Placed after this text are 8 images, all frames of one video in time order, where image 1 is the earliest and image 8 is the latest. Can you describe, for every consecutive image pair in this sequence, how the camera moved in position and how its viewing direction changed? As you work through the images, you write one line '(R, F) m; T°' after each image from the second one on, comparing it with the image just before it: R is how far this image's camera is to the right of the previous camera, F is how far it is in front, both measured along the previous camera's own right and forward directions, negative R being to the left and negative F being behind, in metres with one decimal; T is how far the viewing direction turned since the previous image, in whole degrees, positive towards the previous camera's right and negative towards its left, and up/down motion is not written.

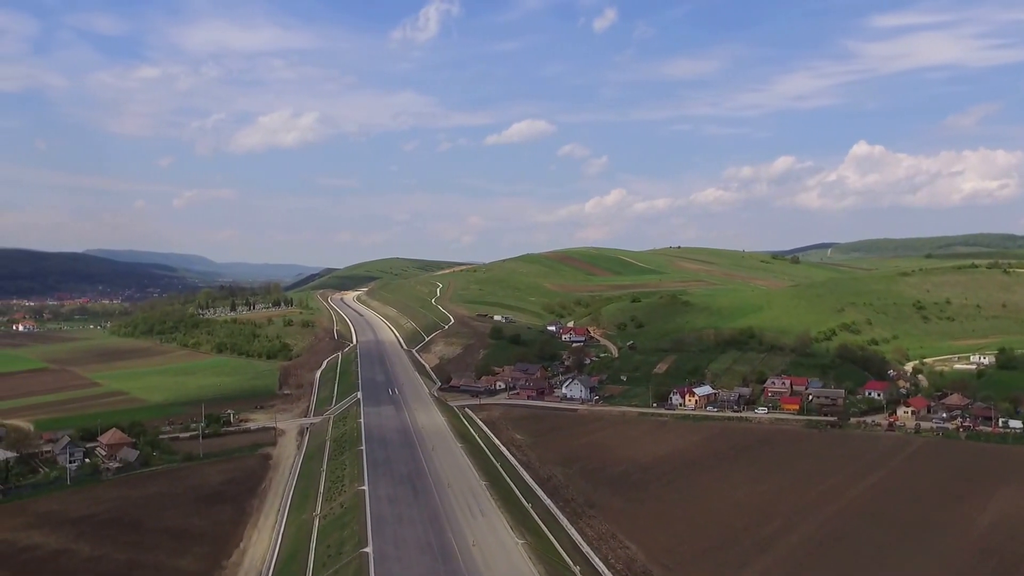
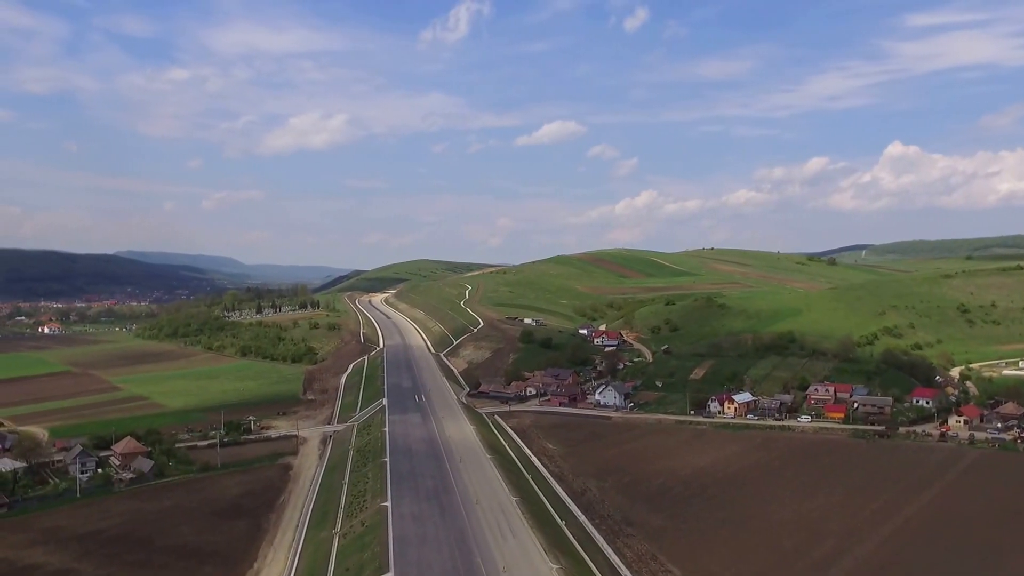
(-0.2, +2.6) m; -2°
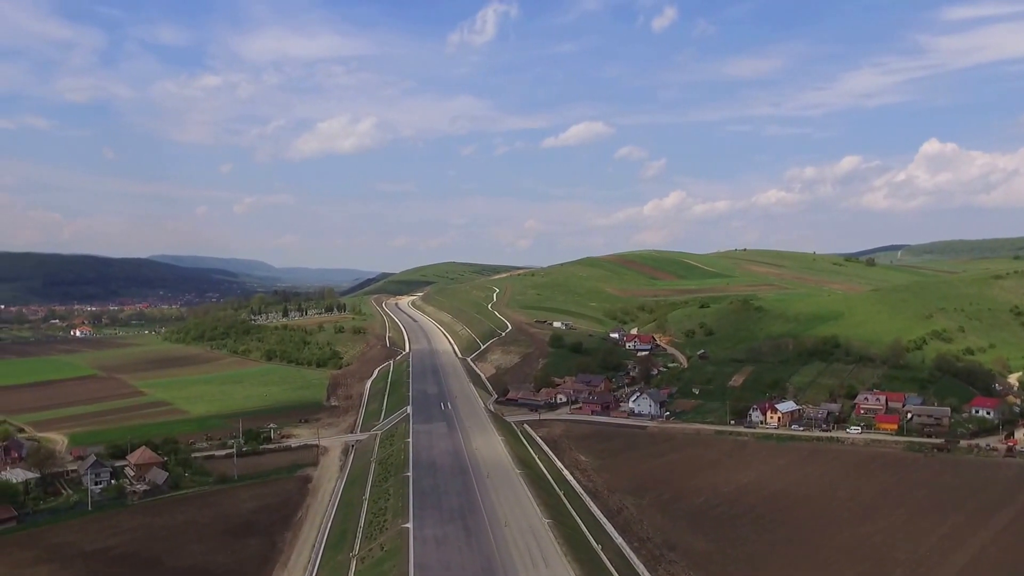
(-0.1, +2.8) m; -2°
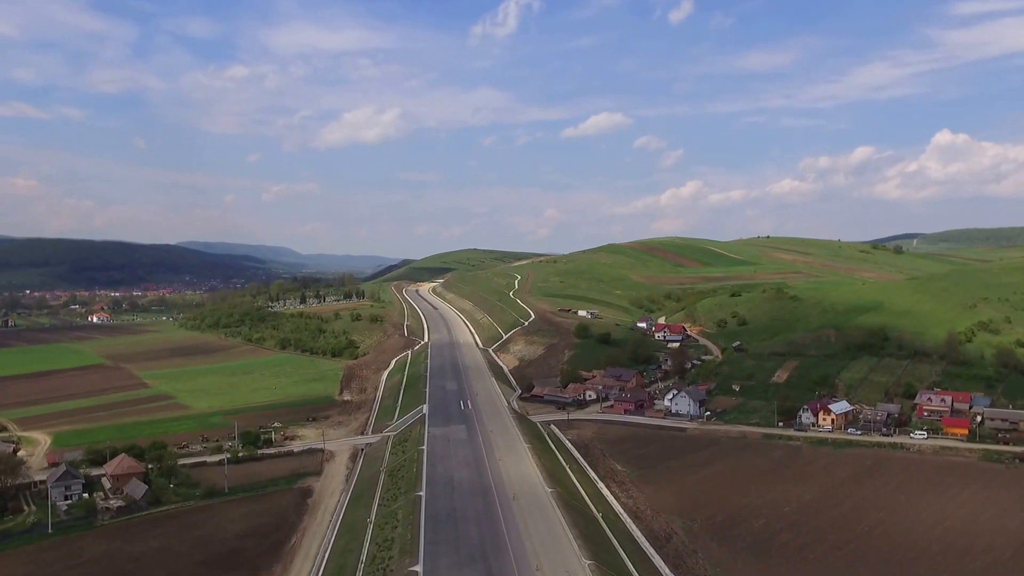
(-0.3, +5.6) m; -1°
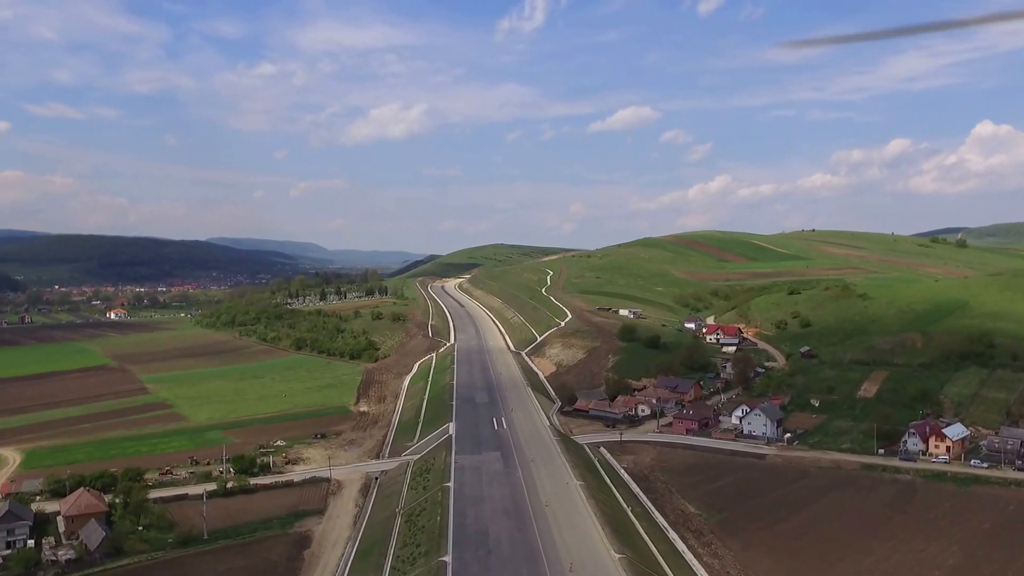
(-1.0, +8.8) m; -2°
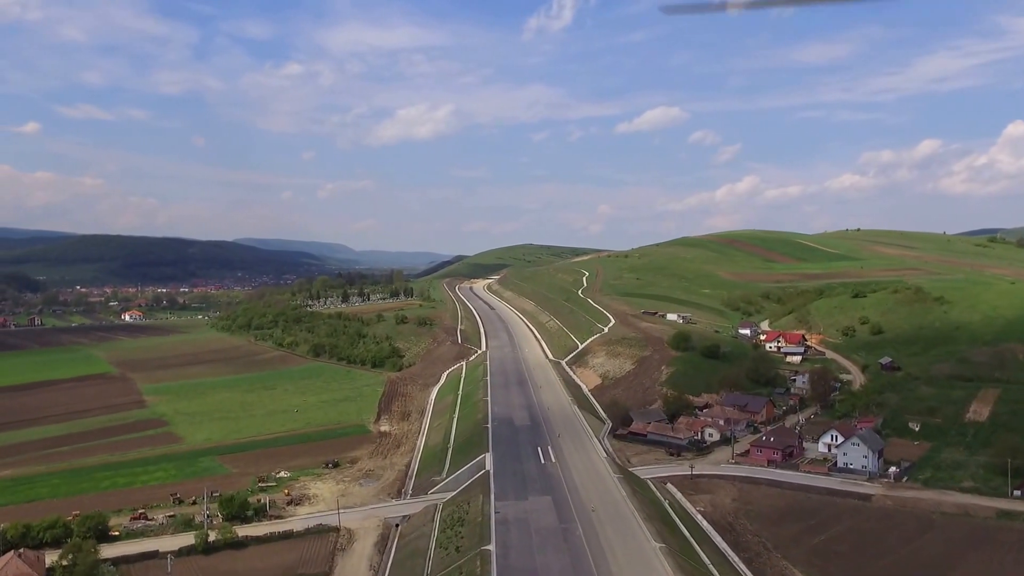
(-1.1, +8.2) m; -2°
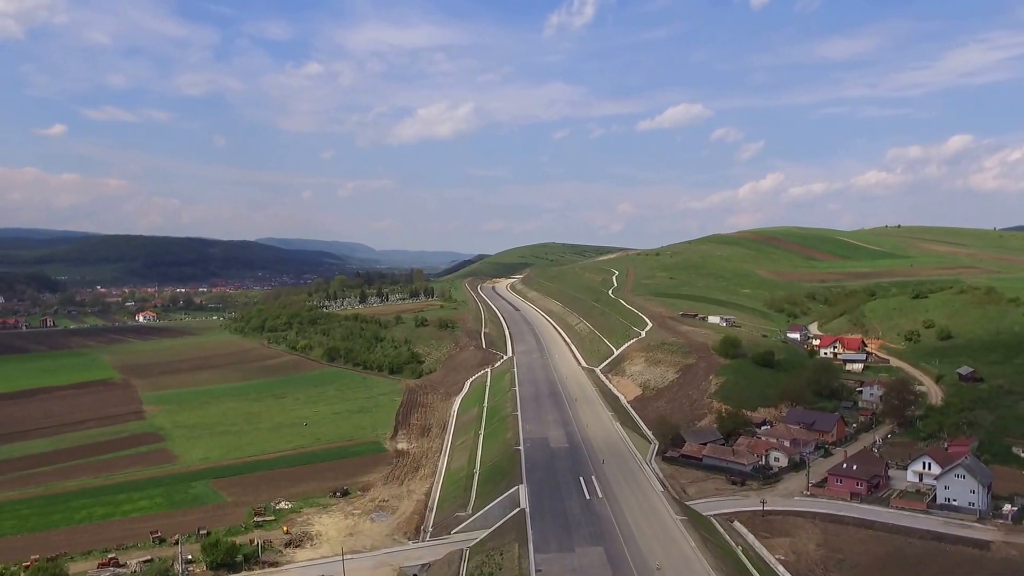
(-0.7, +6.2) m; -1°
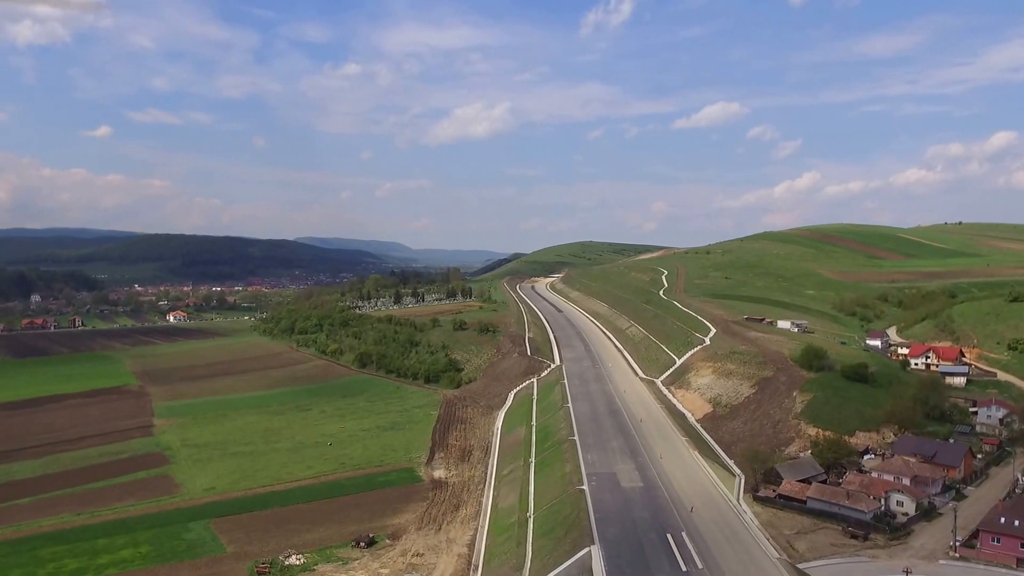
(-1.1, +7.2) m; -2°
